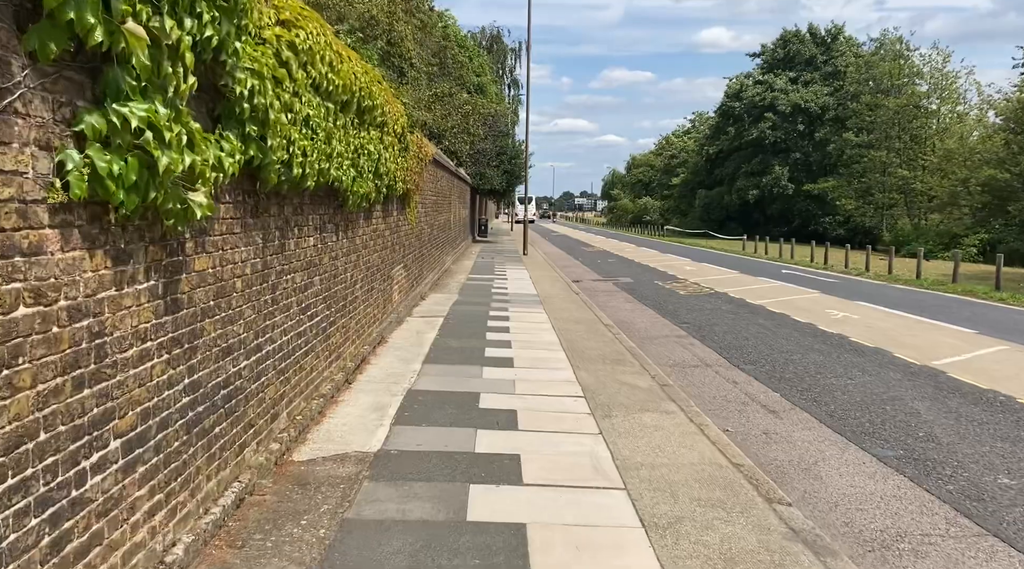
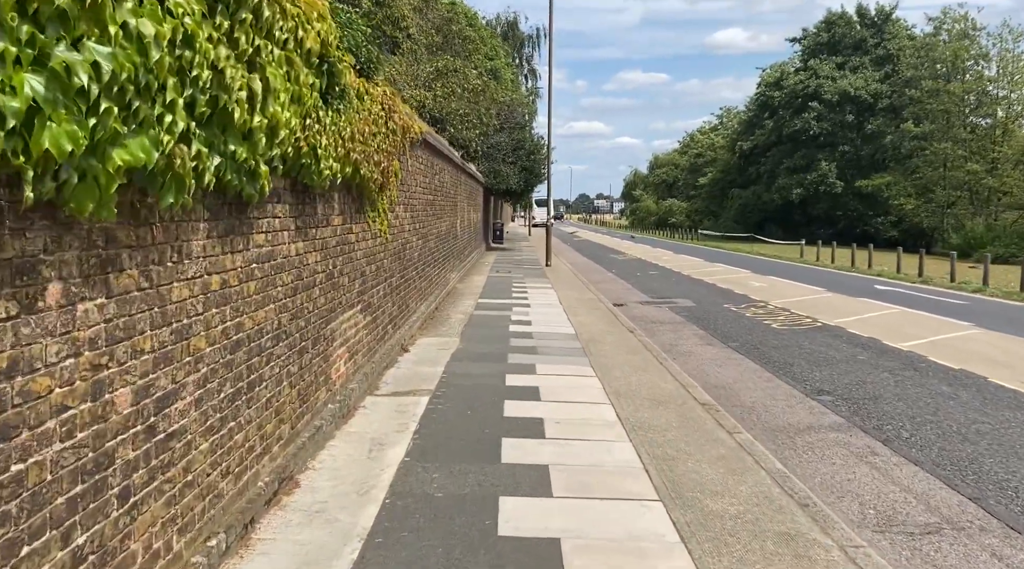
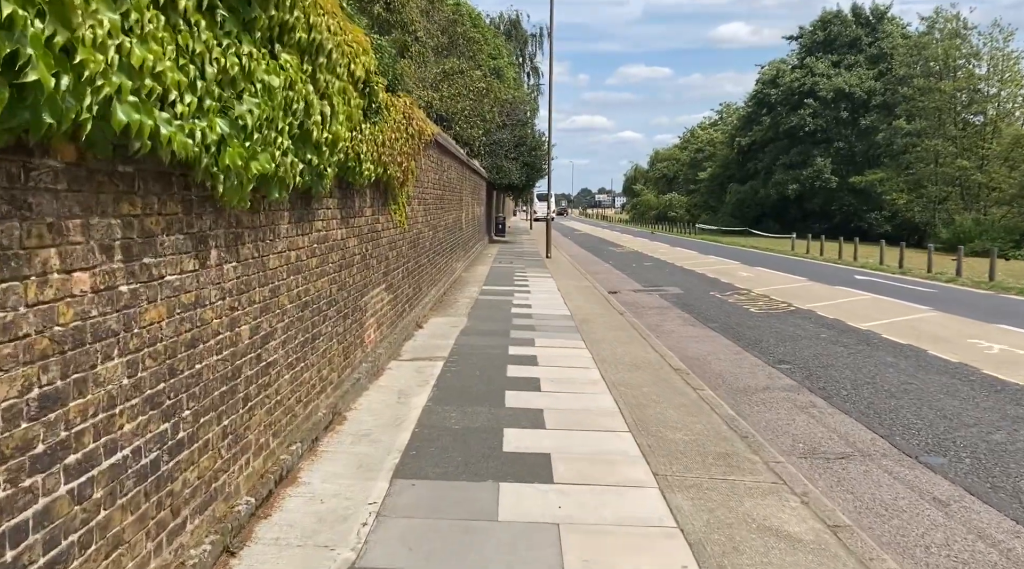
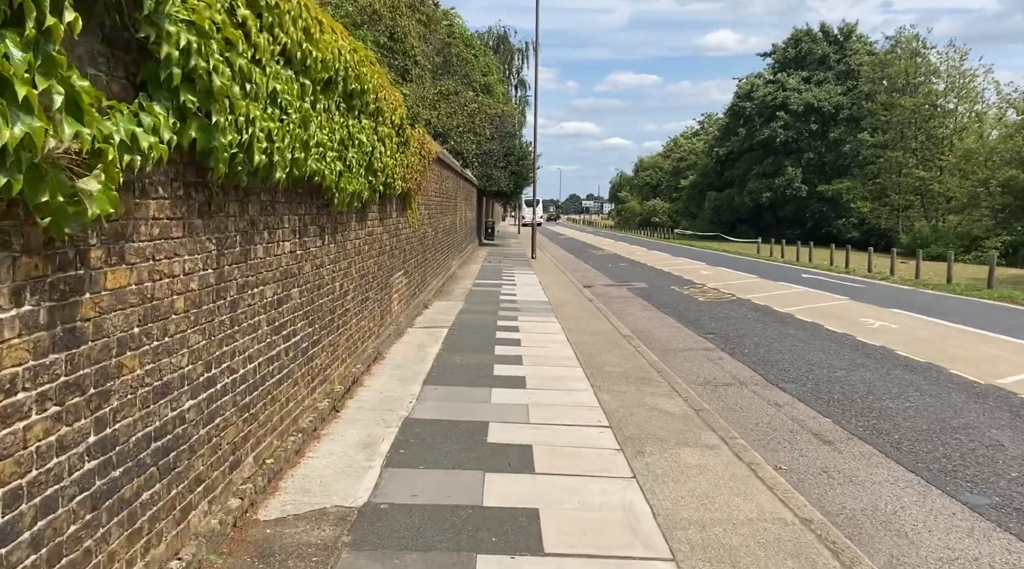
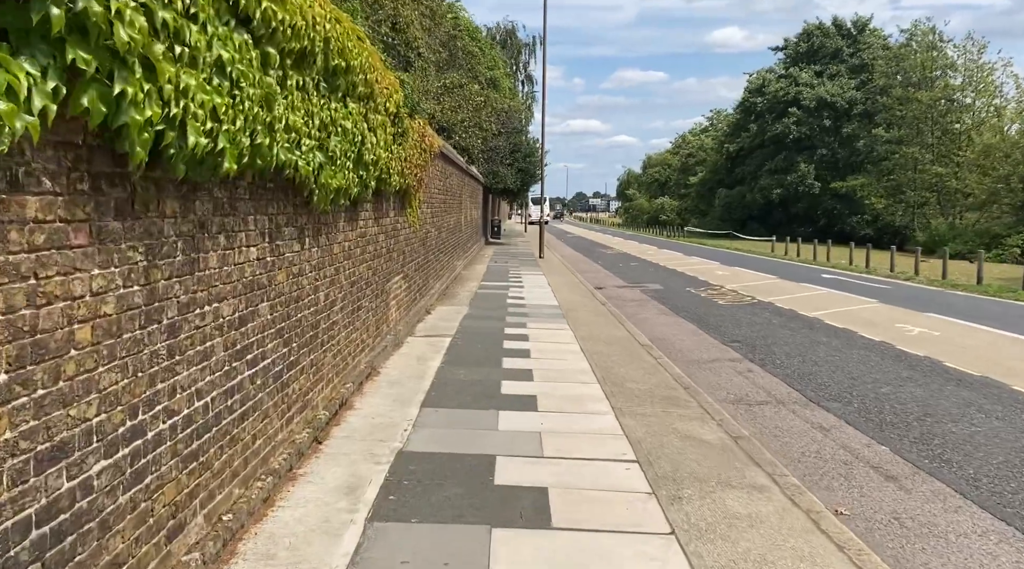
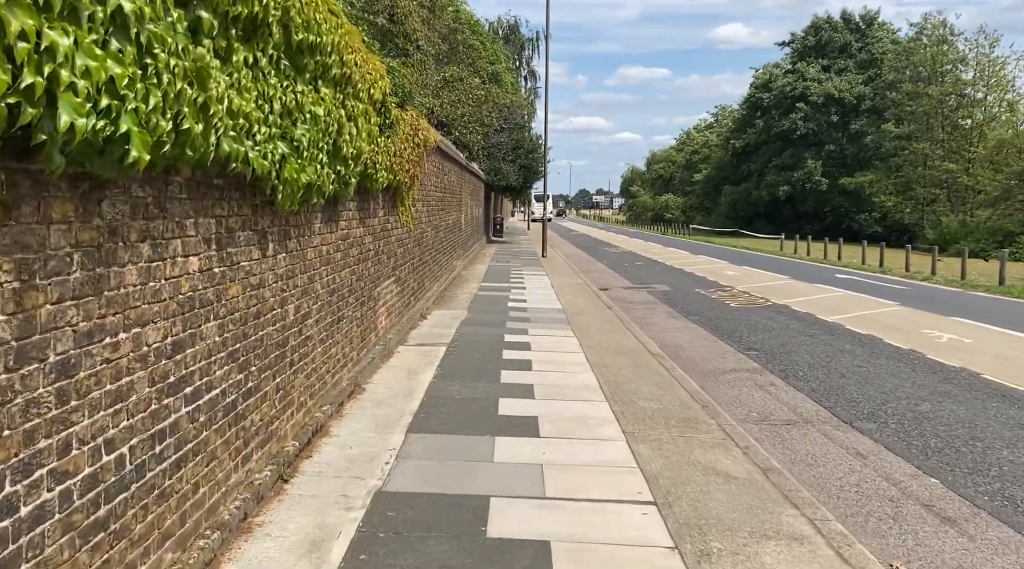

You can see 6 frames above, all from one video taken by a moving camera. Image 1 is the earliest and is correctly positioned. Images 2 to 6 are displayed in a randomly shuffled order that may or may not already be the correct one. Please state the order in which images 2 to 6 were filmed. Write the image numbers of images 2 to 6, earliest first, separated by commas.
4, 5, 6, 3, 2
